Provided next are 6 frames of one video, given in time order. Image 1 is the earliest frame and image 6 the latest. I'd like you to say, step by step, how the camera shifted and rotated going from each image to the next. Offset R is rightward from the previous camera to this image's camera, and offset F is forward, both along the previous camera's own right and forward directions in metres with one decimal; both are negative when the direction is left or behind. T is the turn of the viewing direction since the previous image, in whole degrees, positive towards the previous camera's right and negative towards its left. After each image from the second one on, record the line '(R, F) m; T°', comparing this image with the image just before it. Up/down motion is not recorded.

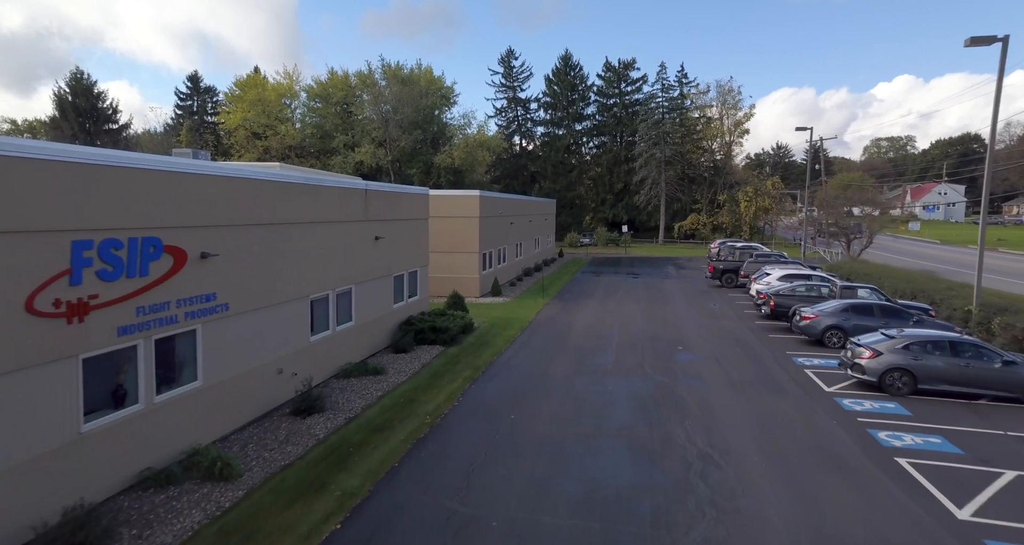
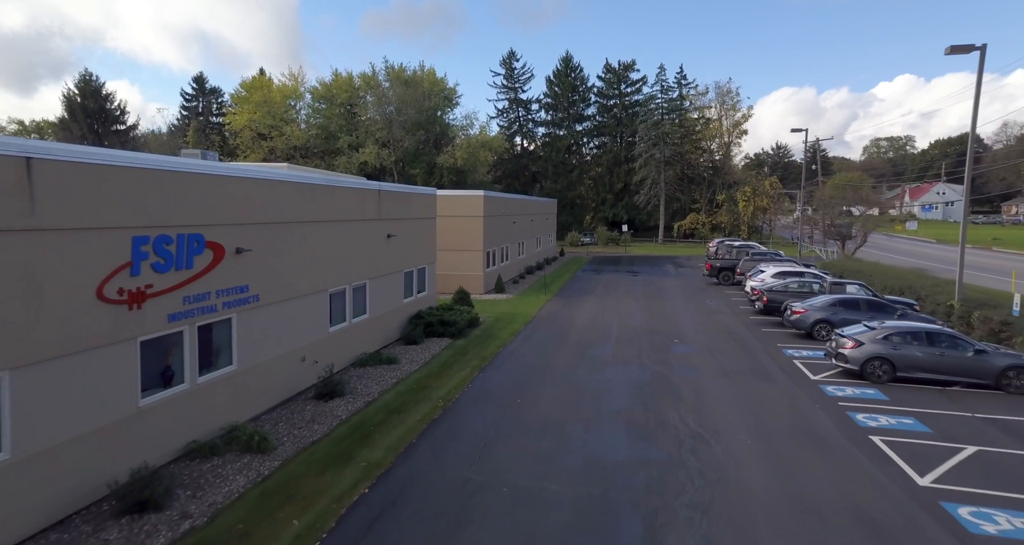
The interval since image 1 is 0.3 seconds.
(-0.1, -0.9) m; 0°
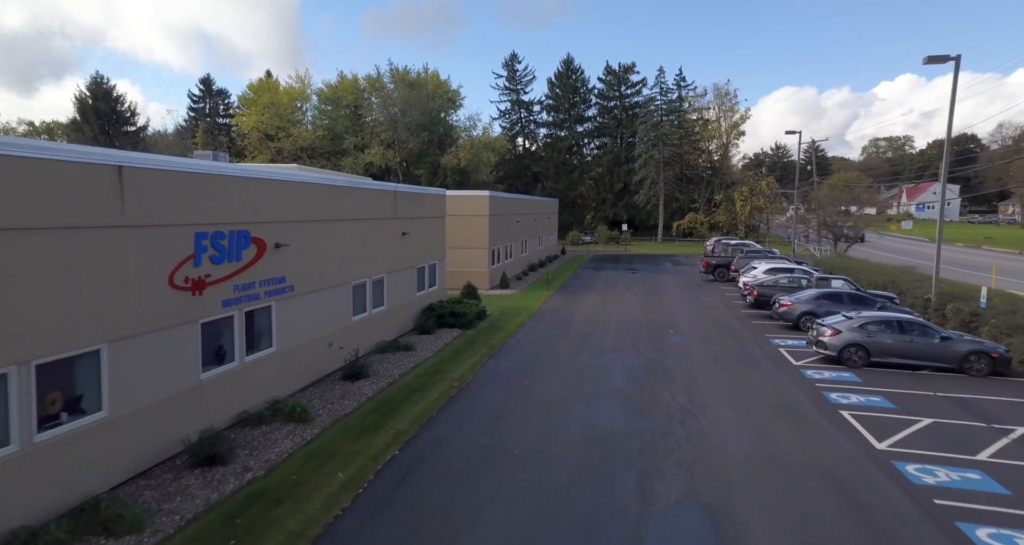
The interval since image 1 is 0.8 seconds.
(-0.2, -1.3) m; 0°
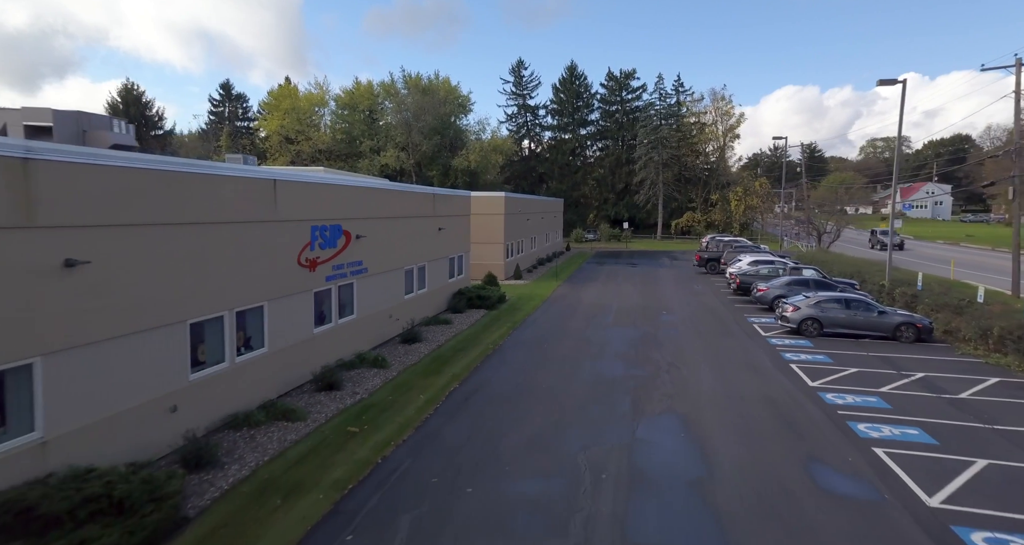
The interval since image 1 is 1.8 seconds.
(-0.6, -3.5) m; 0°
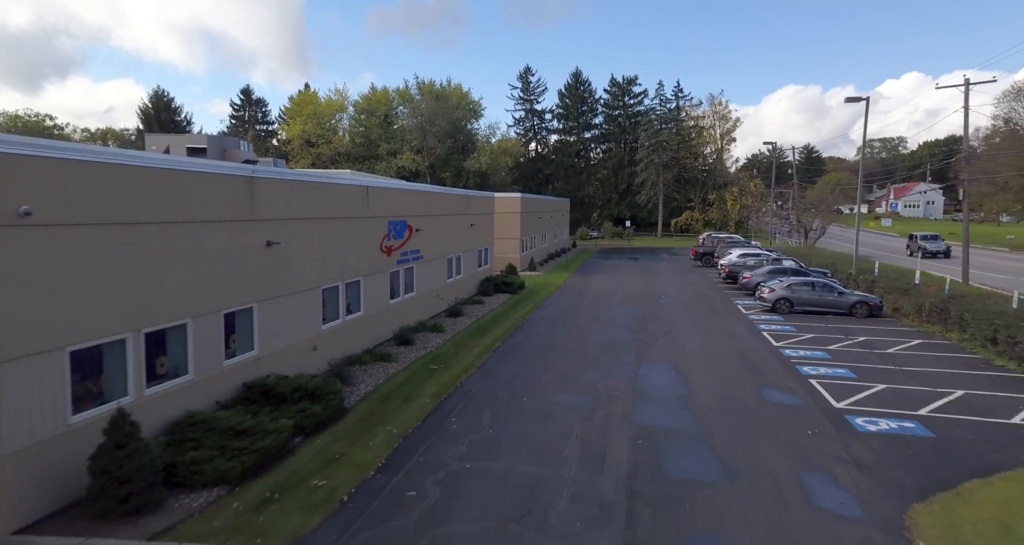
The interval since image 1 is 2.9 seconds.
(-0.9, -3.8) m; 0°
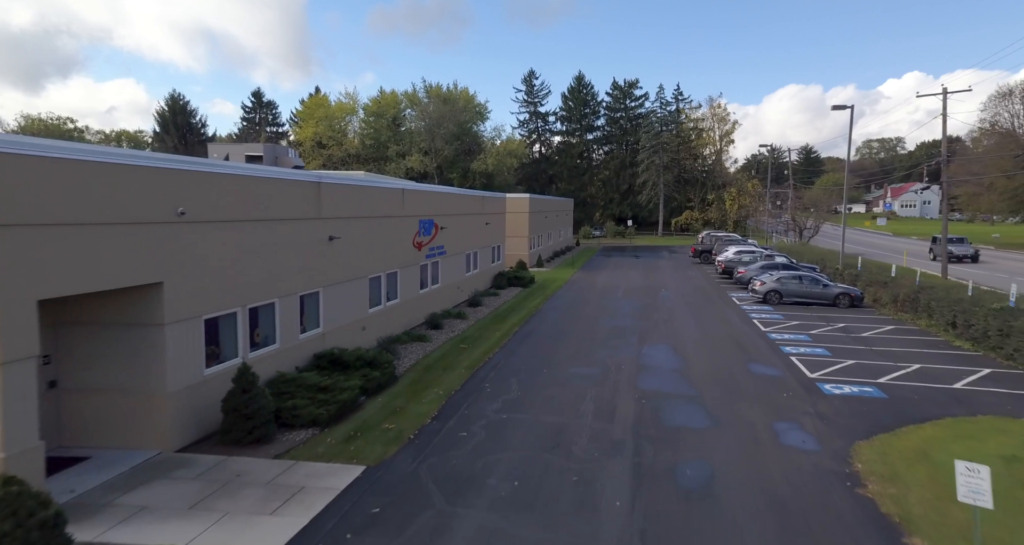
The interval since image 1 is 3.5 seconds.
(-0.5, -2.1) m; 0°
